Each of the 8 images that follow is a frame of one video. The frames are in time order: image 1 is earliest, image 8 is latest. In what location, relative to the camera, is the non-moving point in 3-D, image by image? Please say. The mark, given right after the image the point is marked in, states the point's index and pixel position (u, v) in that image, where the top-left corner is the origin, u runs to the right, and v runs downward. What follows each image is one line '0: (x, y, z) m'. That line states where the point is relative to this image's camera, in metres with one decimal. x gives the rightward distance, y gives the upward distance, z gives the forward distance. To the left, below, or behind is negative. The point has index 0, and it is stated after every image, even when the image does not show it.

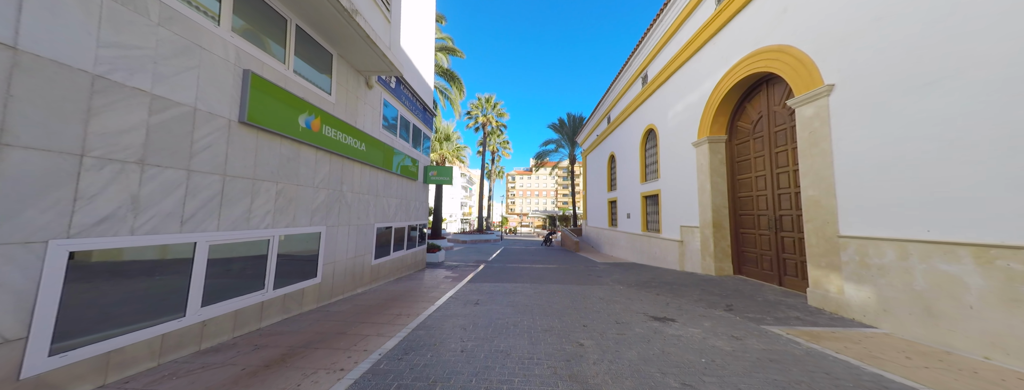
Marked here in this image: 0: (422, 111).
0: (-3.6, +3.3, +10.4) m
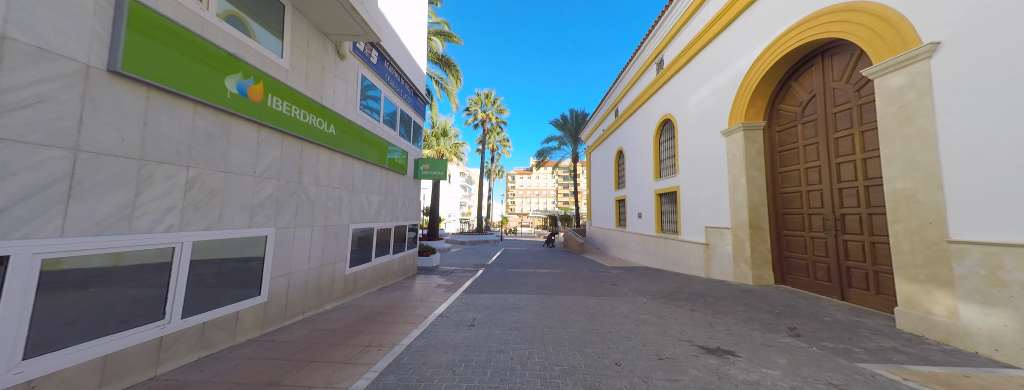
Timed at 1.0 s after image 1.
0: (-3.5, +3.4, +9.2) m
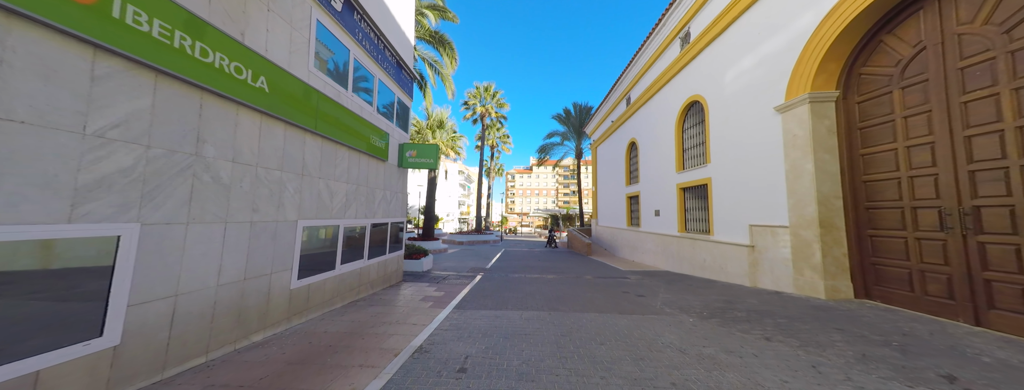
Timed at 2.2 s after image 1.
0: (-3.4, +3.7, +7.6) m
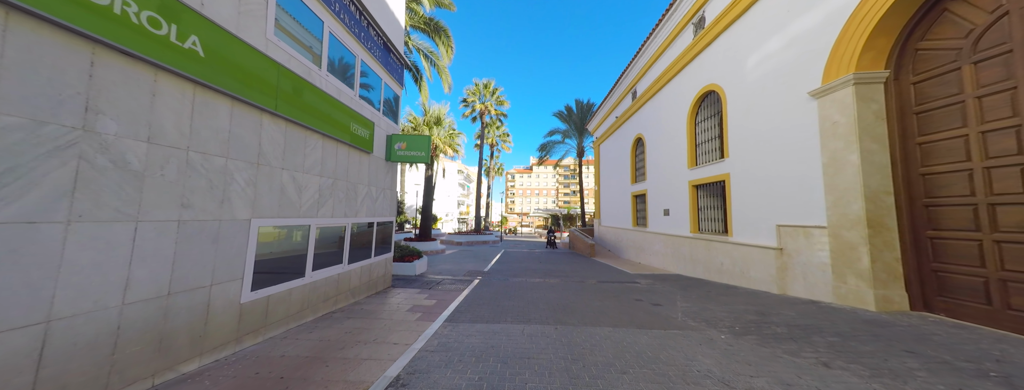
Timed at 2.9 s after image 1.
0: (-3.4, +3.7, +6.9) m
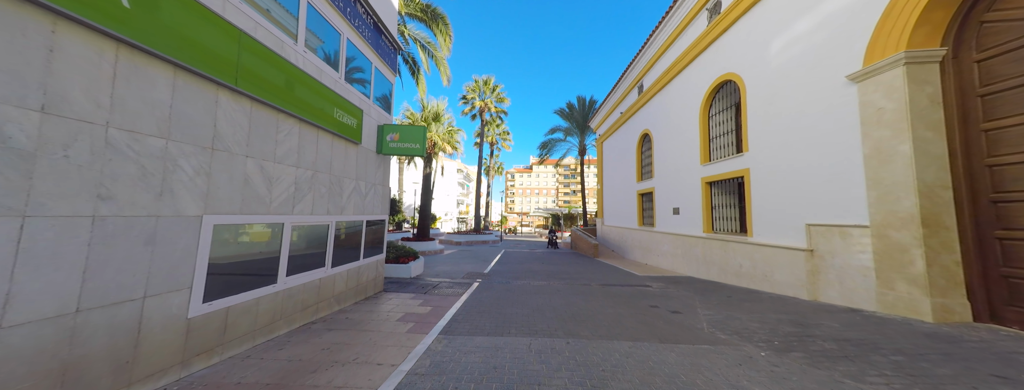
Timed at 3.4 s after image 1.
0: (-3.3, +3.9, +6.2) m
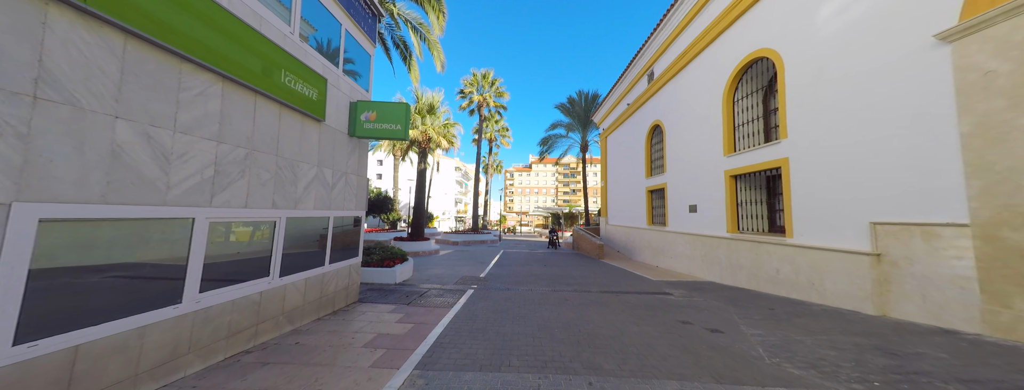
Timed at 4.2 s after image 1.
0: (-3.3, +4.0, +5.1) m
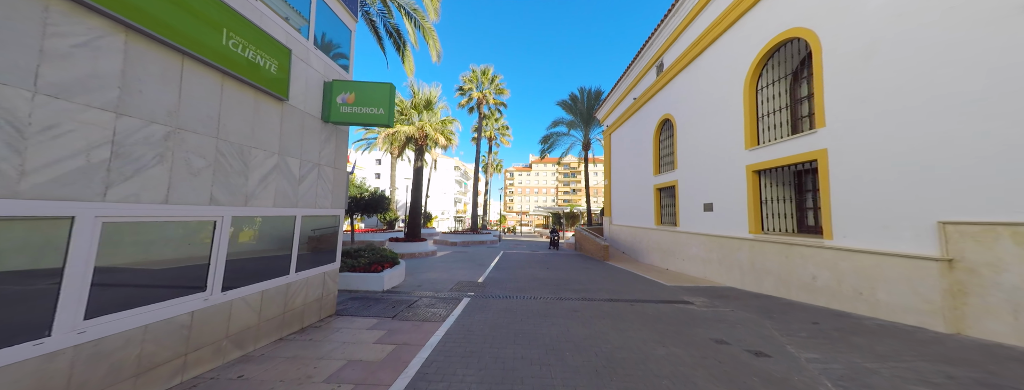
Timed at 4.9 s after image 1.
0: (-3.3, +4.1, +4.3) m
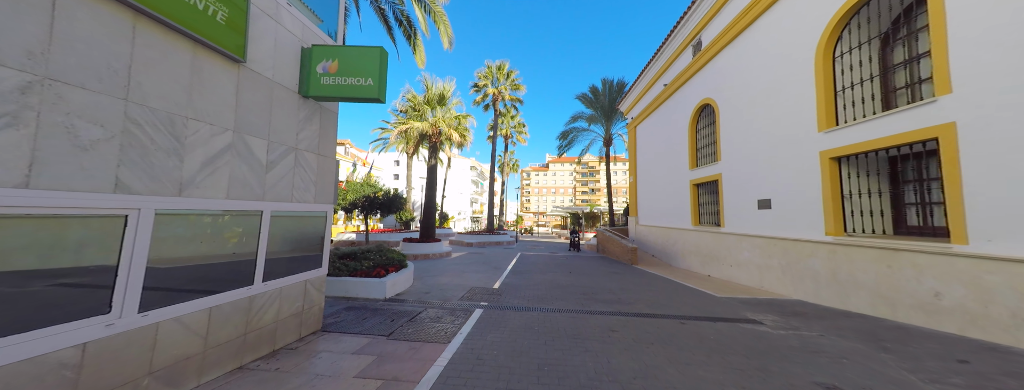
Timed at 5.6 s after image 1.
0: (-3.0, +4.2, +3.5) m
